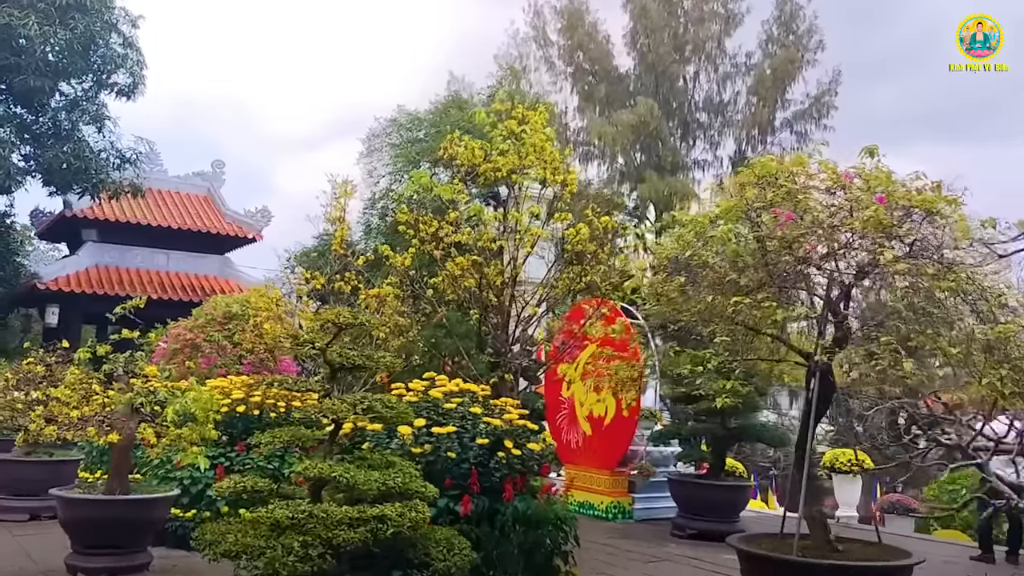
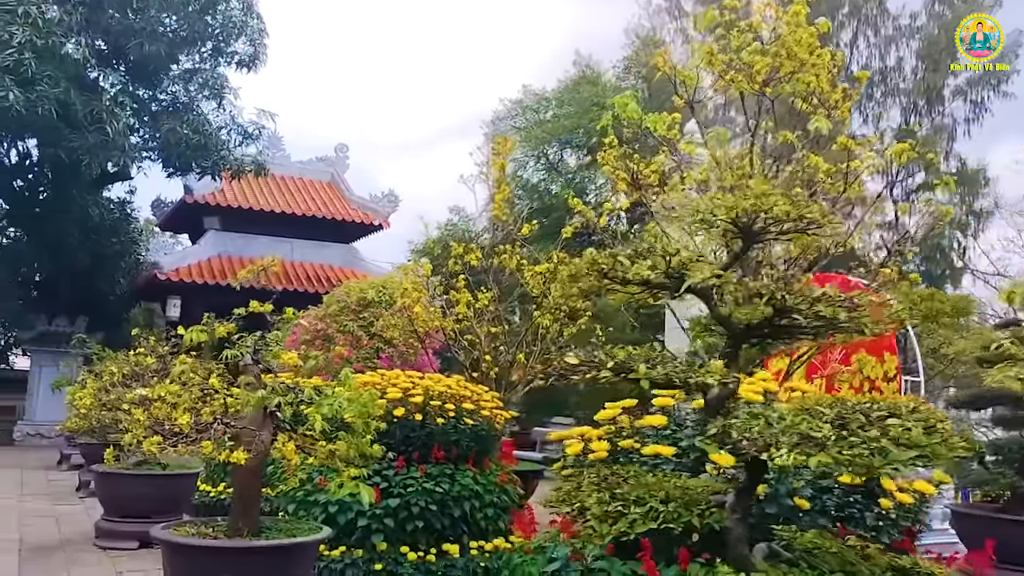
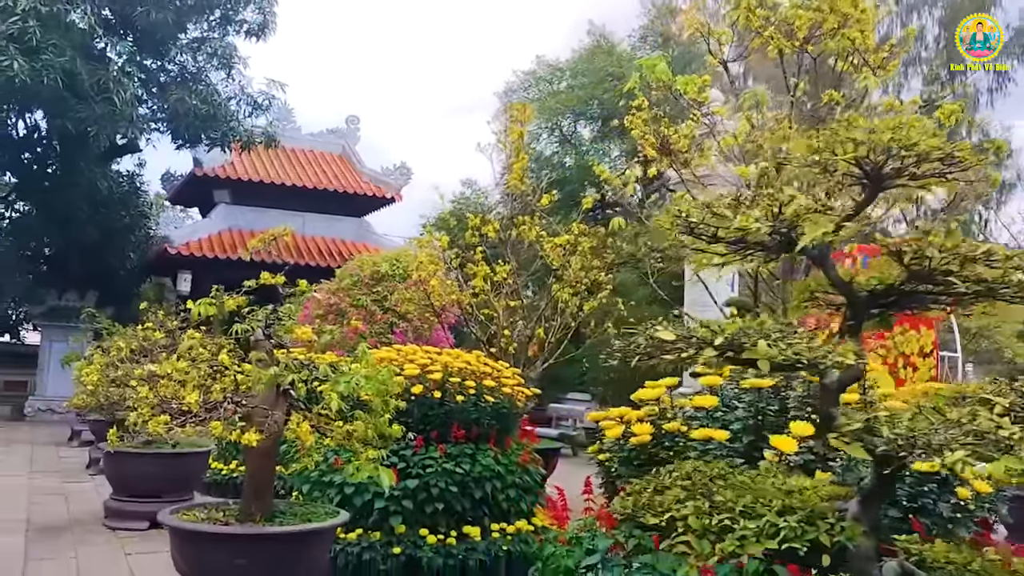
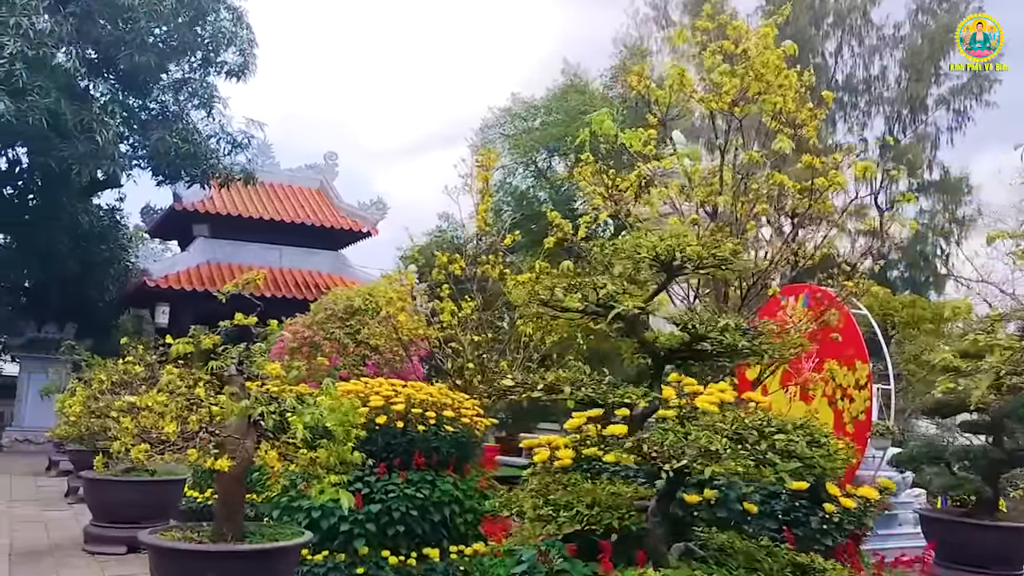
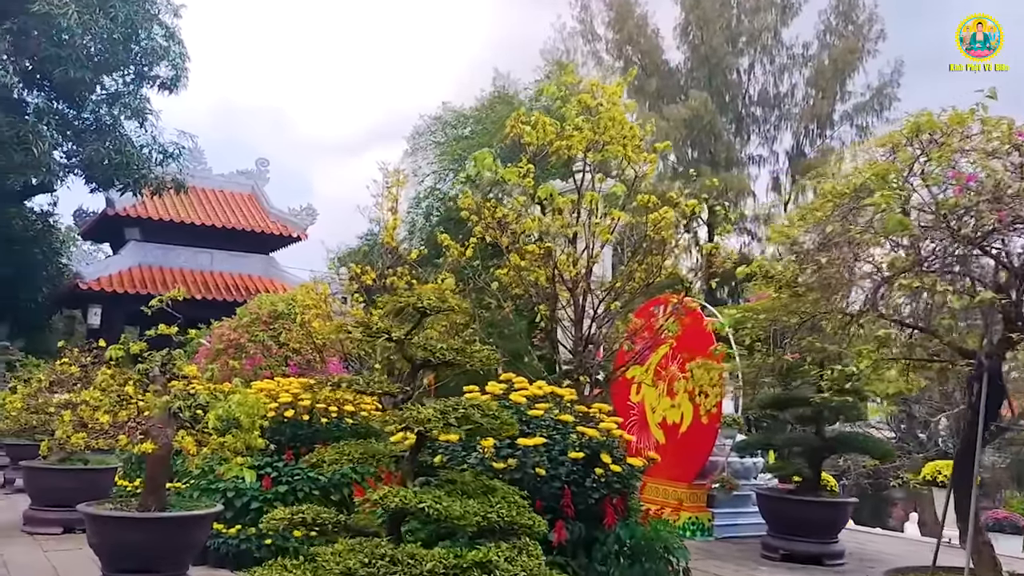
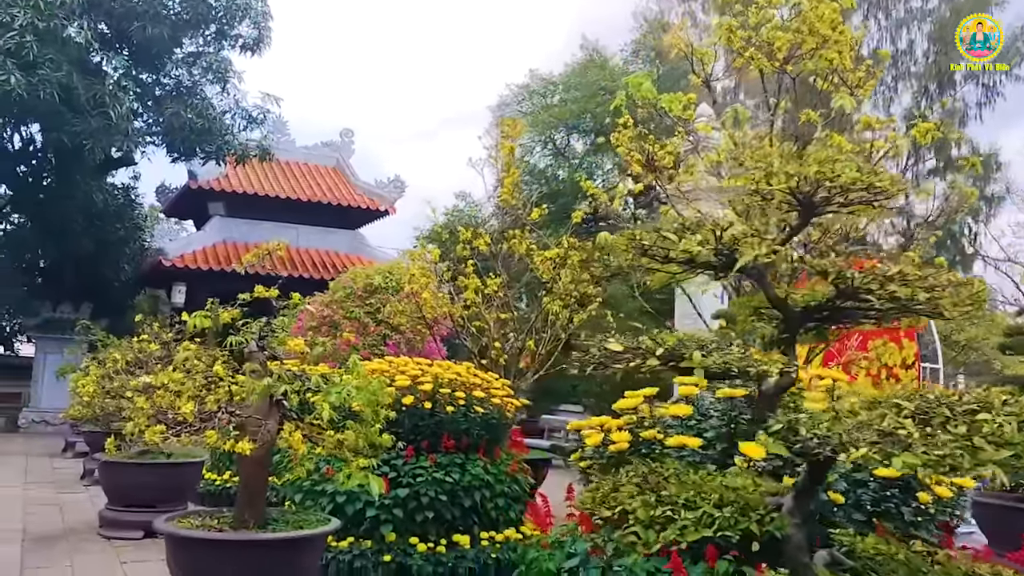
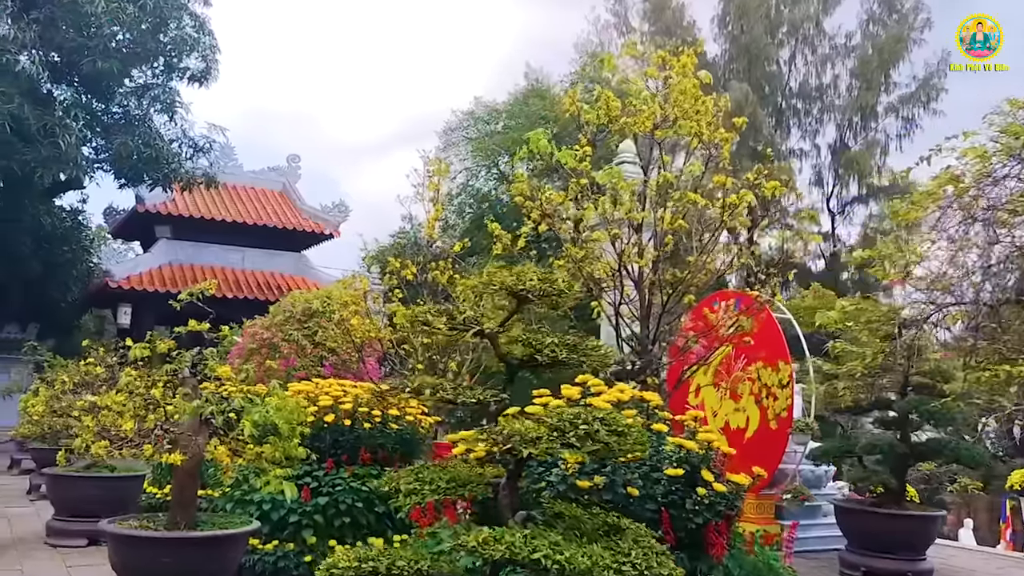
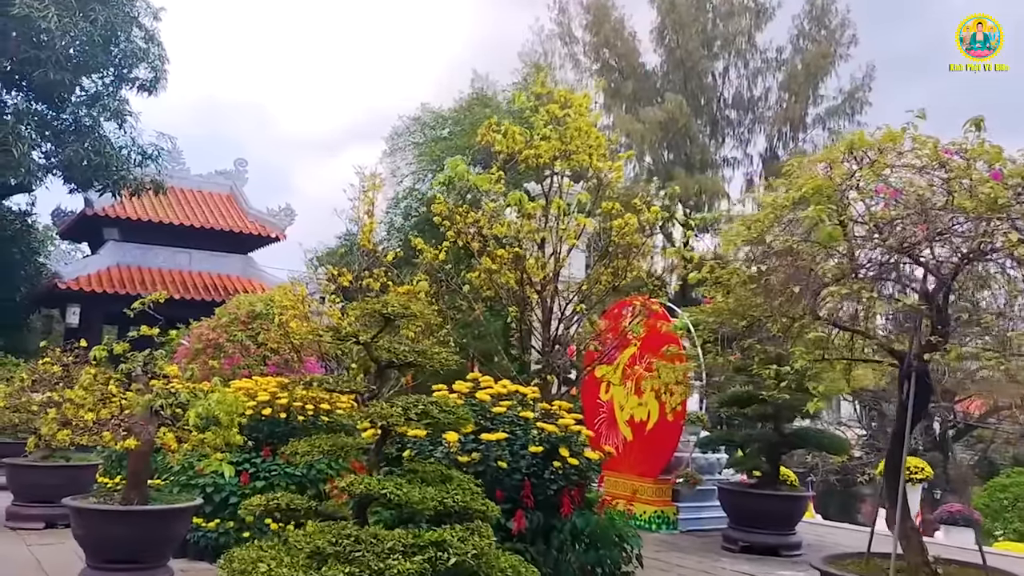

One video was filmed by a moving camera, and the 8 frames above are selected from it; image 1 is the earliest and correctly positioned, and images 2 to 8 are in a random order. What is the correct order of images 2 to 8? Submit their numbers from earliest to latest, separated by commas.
8, 5, 7, 4, 2, 6, 3
